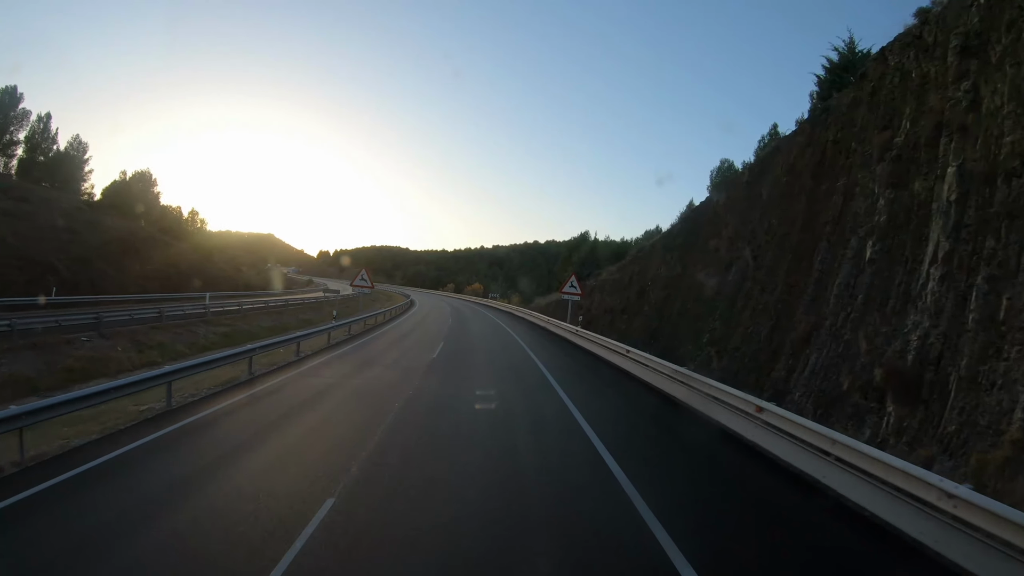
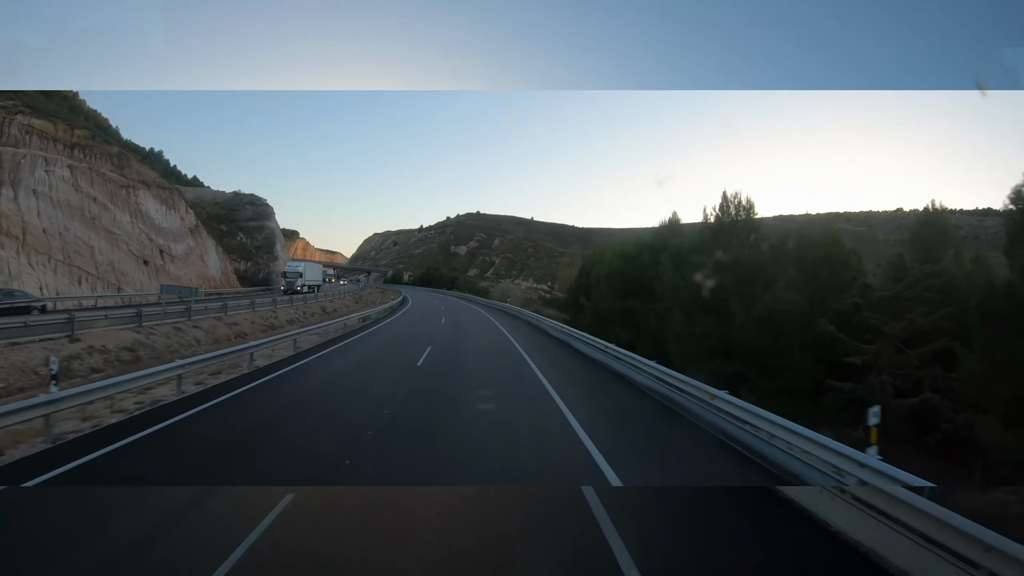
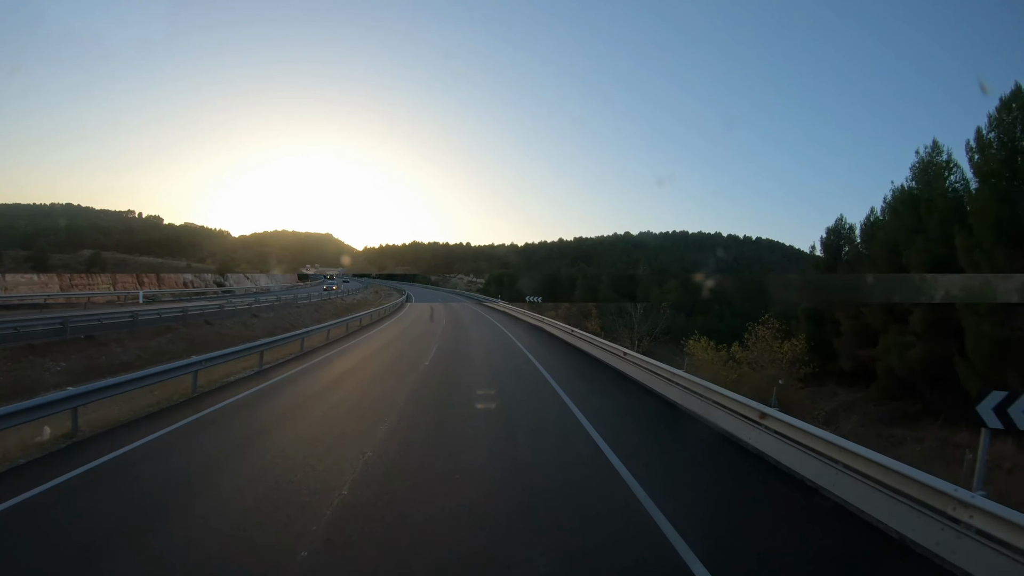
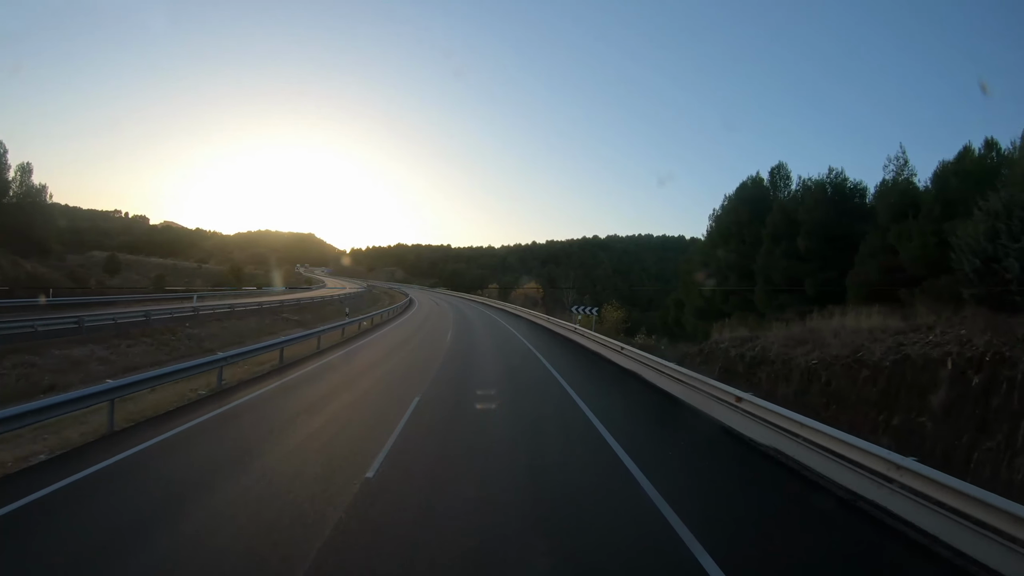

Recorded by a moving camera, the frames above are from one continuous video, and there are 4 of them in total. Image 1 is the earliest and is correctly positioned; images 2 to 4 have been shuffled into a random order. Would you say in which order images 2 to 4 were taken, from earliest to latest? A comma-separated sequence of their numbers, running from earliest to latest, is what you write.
4, 3, 2
